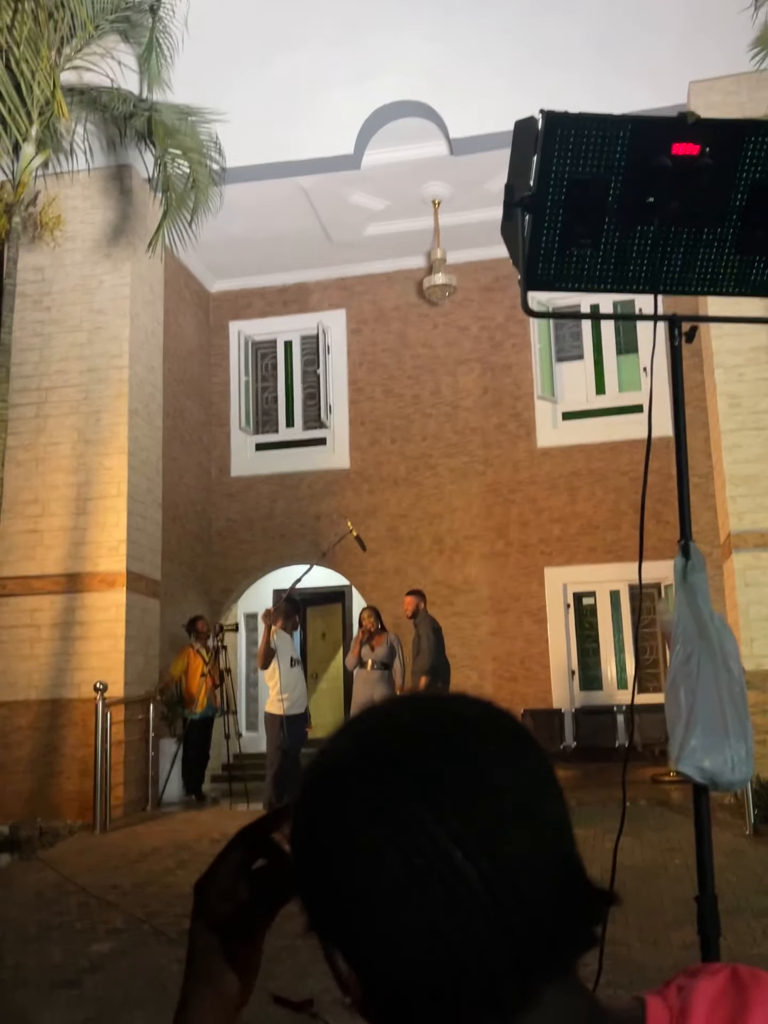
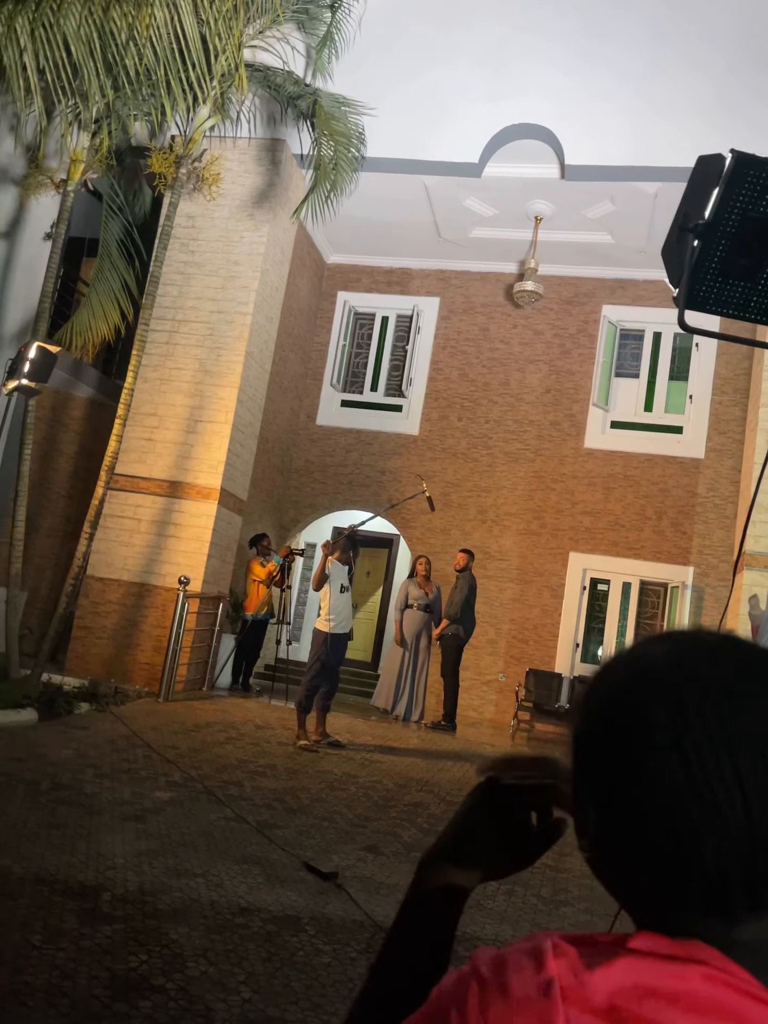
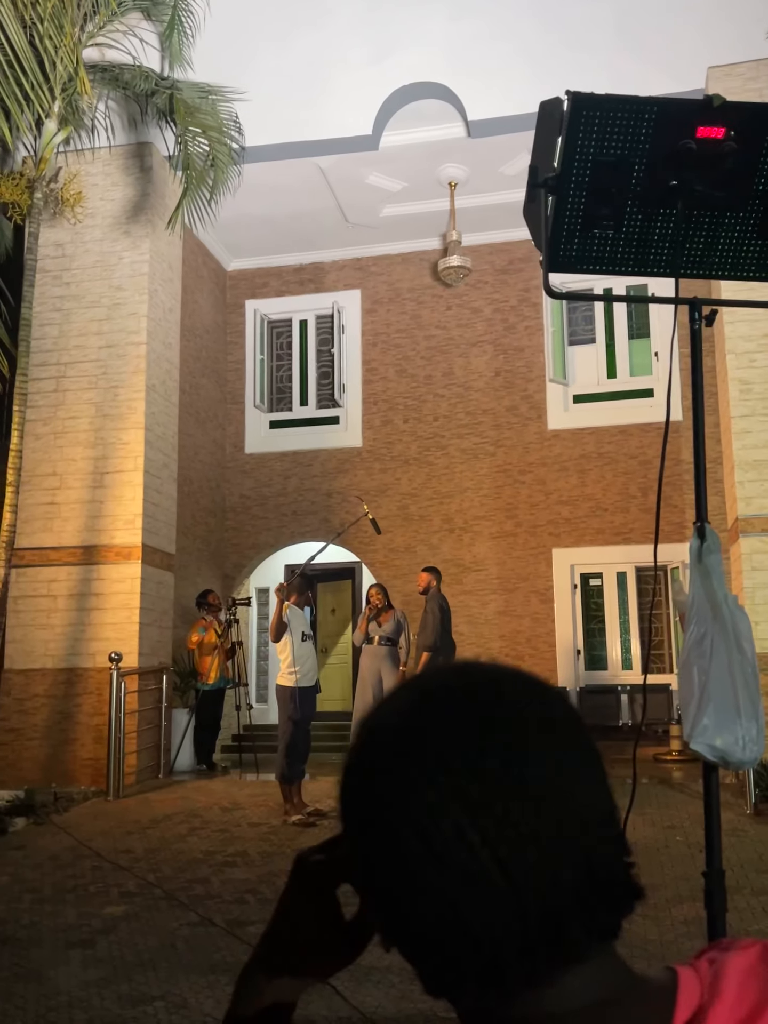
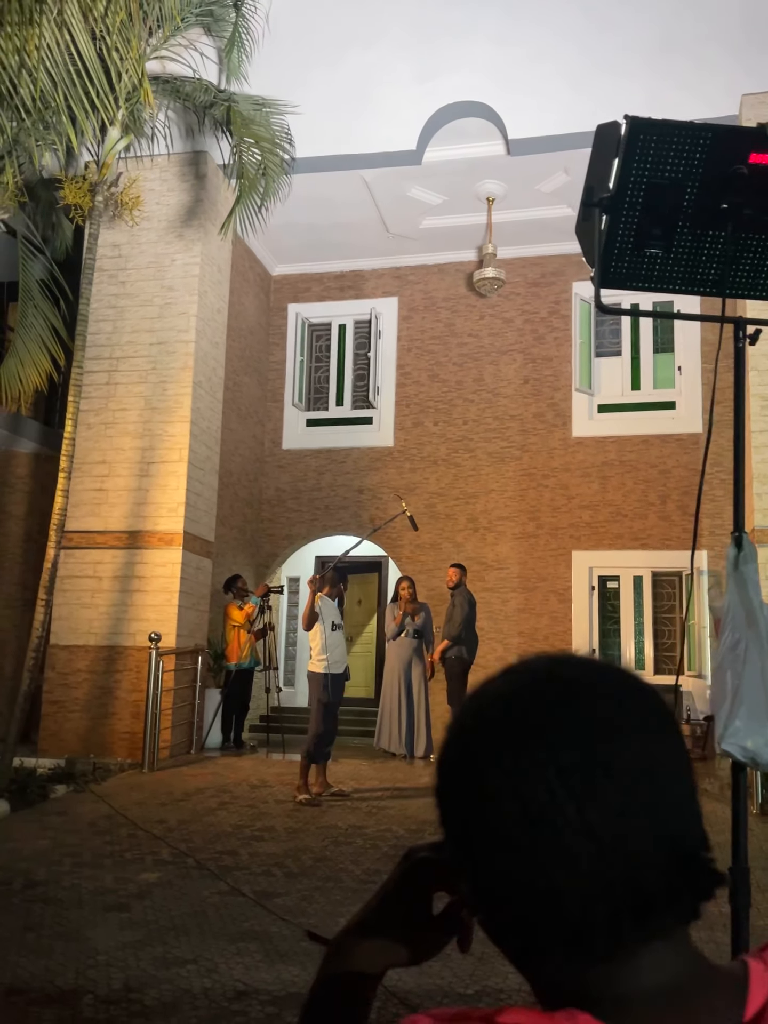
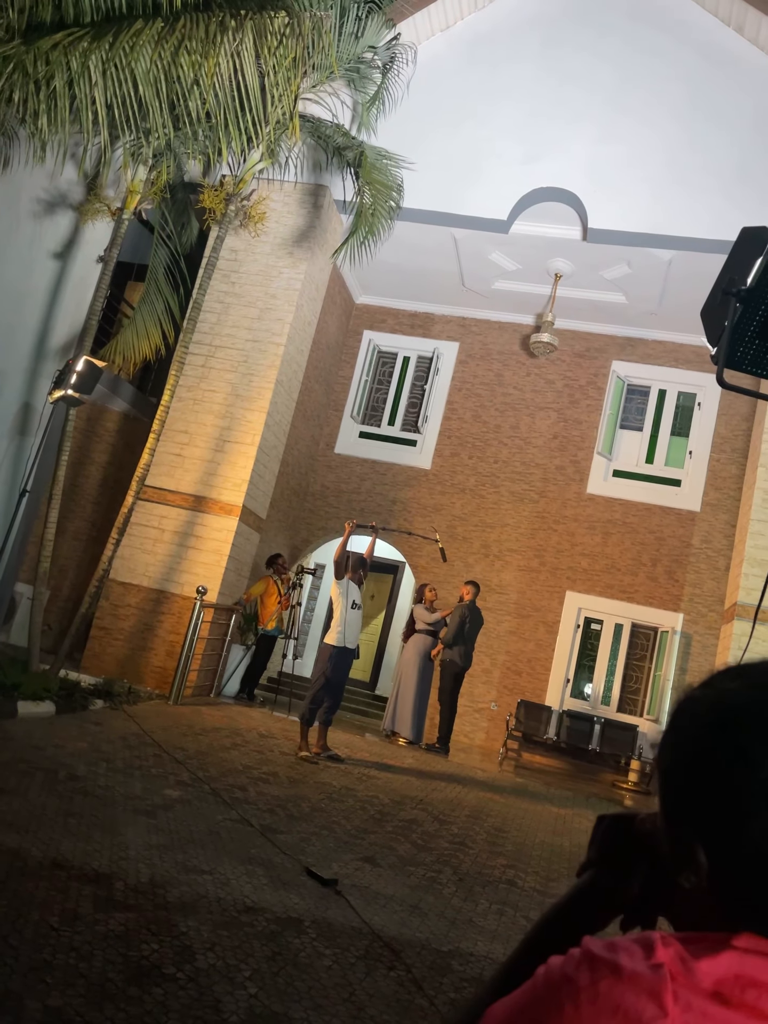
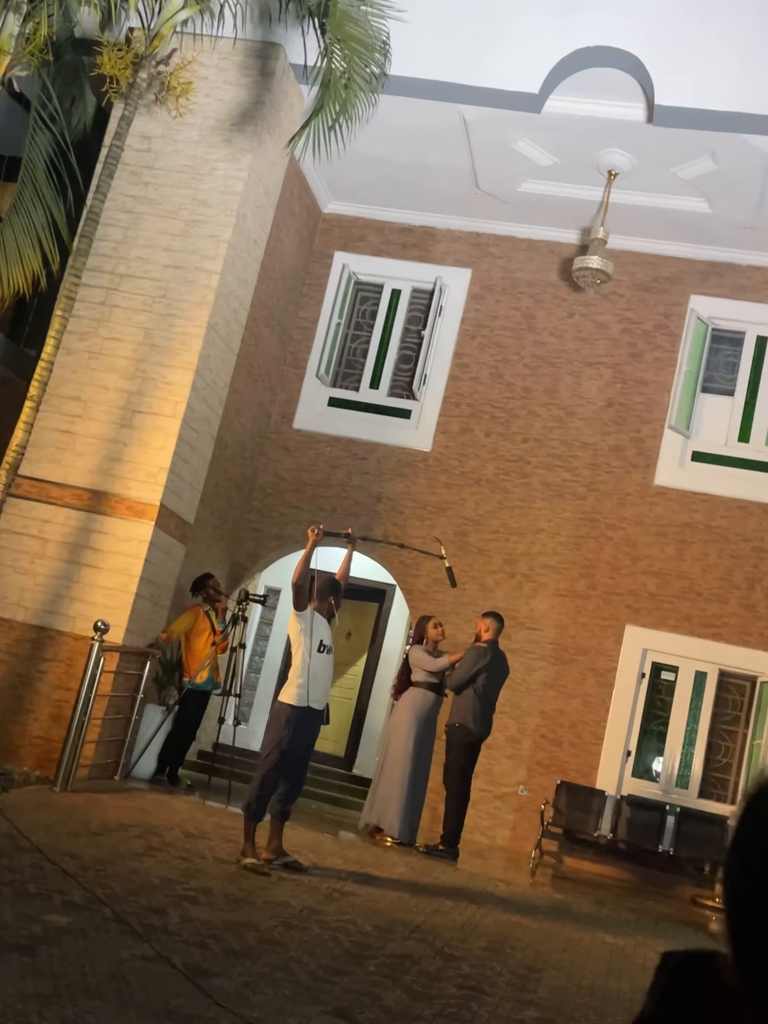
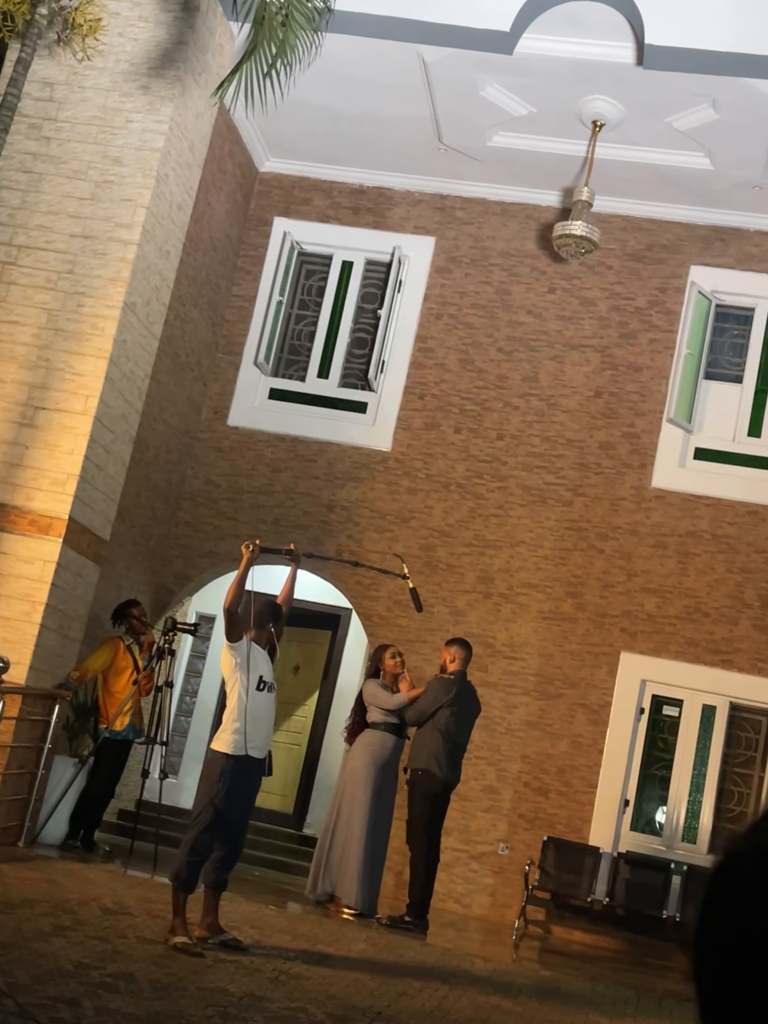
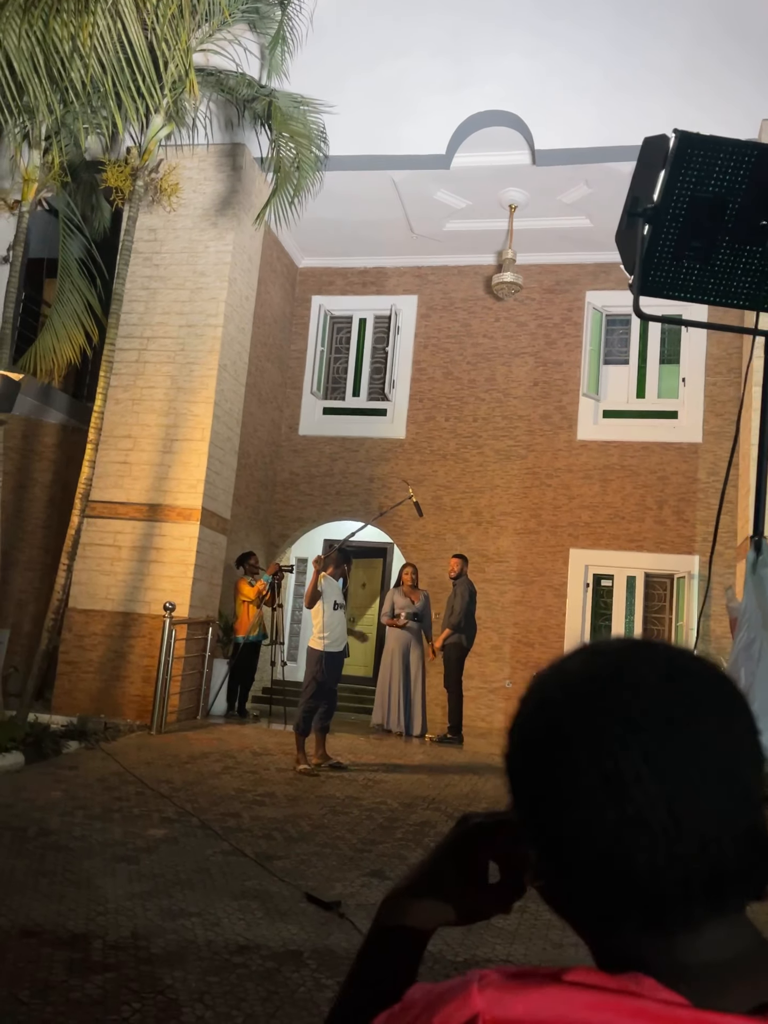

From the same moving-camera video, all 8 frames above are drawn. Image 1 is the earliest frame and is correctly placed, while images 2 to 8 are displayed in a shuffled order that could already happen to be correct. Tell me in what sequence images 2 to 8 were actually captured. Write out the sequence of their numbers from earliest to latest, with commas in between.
3, 4, 8, 2, 5, 6, 7
